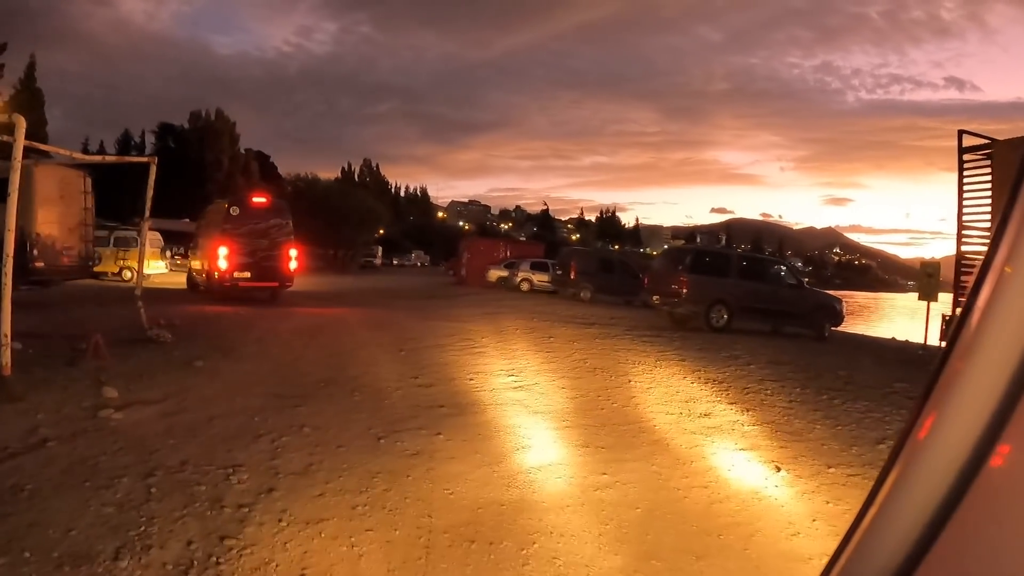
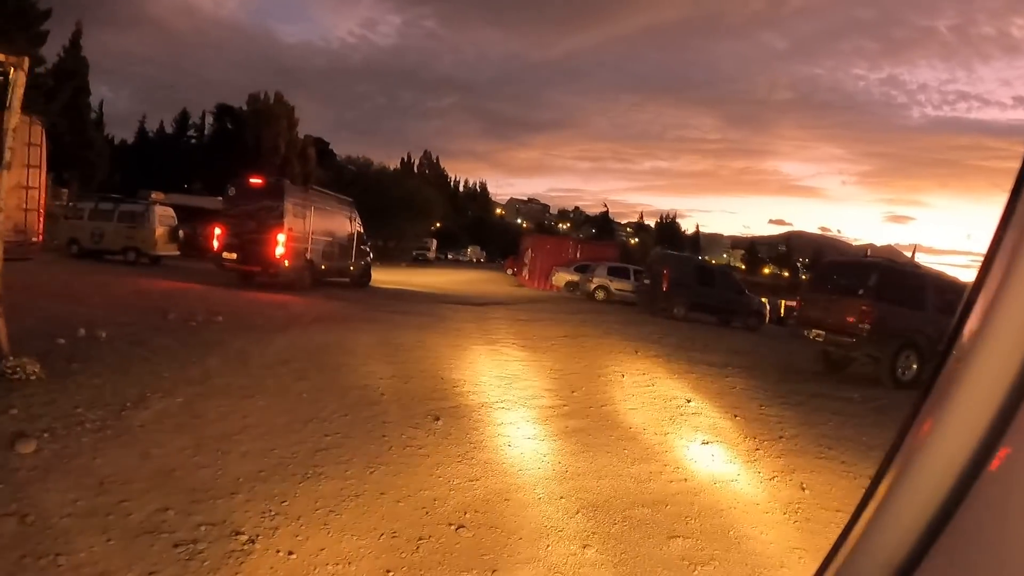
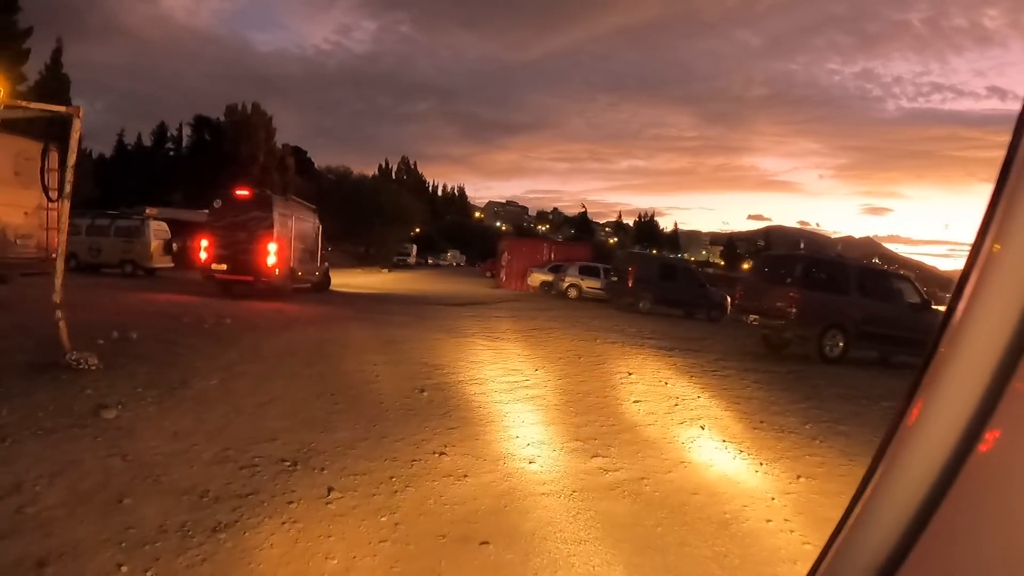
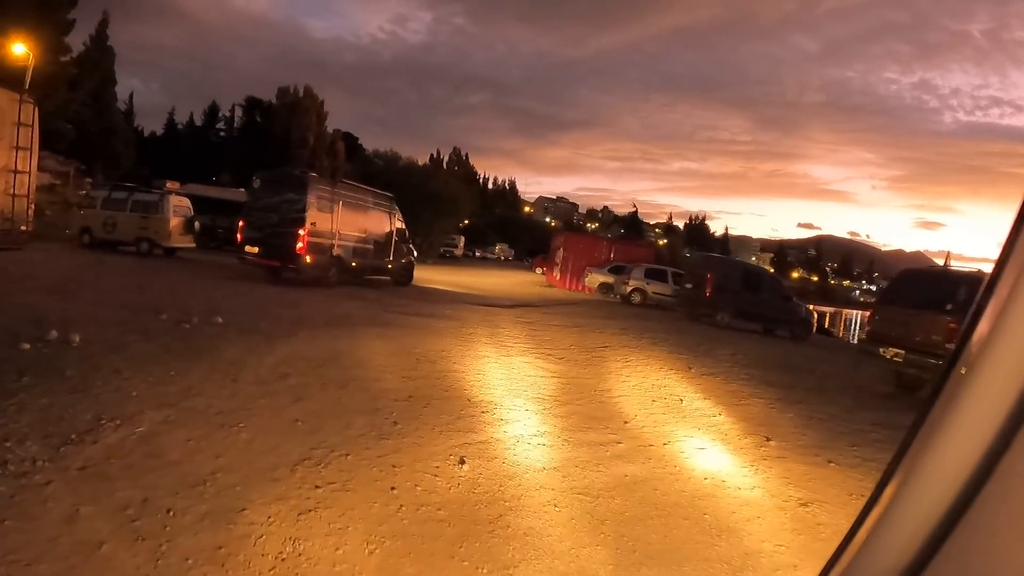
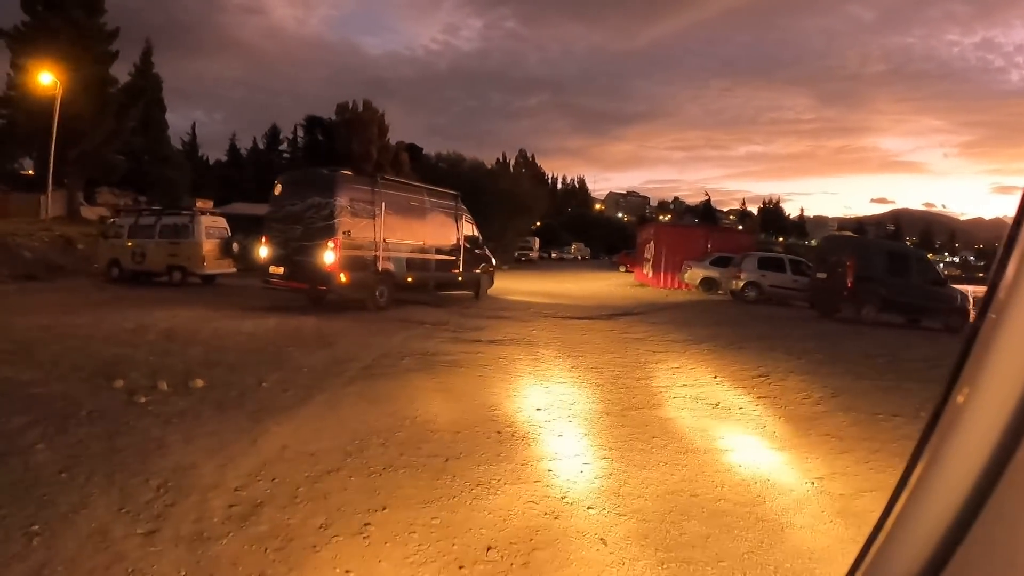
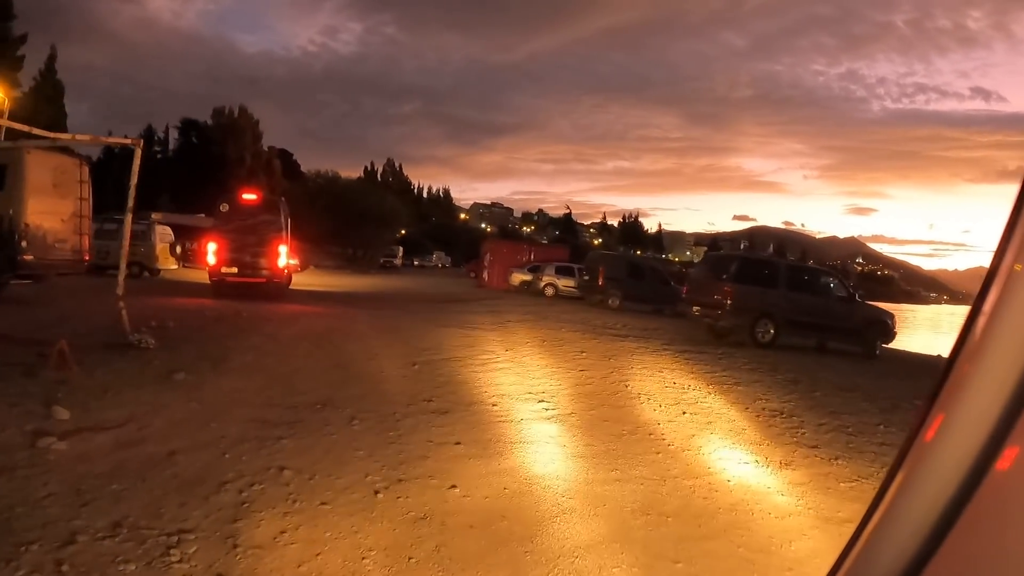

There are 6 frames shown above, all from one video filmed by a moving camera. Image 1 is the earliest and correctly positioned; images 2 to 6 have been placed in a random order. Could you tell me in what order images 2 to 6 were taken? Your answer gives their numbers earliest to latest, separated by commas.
6, 3, 2, 4, 5
